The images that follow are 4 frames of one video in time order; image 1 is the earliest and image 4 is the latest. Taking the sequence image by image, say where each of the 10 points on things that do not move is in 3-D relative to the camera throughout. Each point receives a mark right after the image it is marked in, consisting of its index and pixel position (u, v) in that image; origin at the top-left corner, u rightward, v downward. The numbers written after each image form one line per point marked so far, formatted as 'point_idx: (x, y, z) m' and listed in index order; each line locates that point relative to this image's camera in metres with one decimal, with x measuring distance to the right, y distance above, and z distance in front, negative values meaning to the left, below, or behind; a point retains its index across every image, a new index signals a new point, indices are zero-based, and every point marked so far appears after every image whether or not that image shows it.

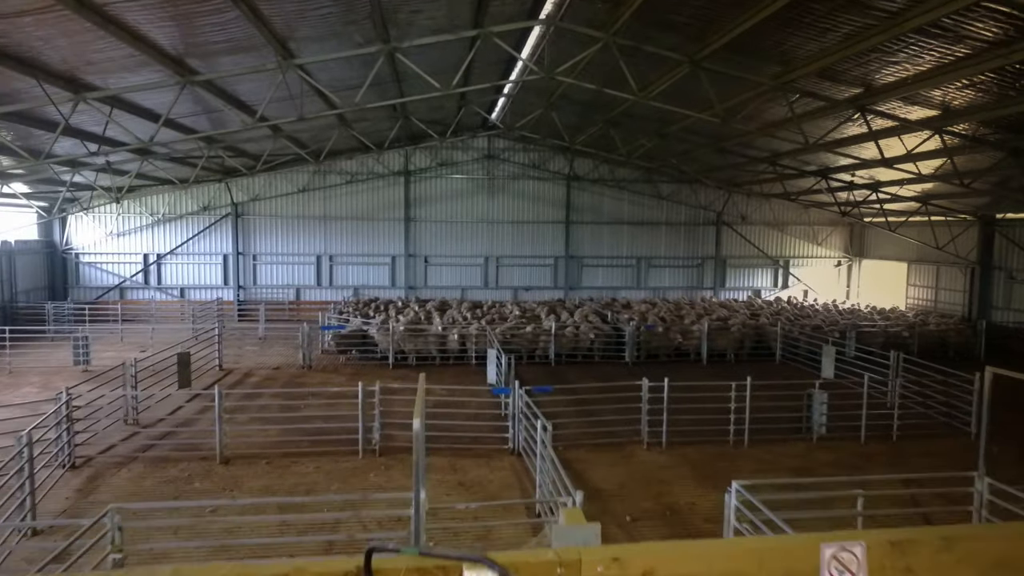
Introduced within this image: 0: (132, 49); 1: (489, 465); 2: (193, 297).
0: (-4.9, +3.1, +8.0) m
1: (-0.3, -2.2, +7.7) m
2: (-10.0, -0.3, +19.5) m
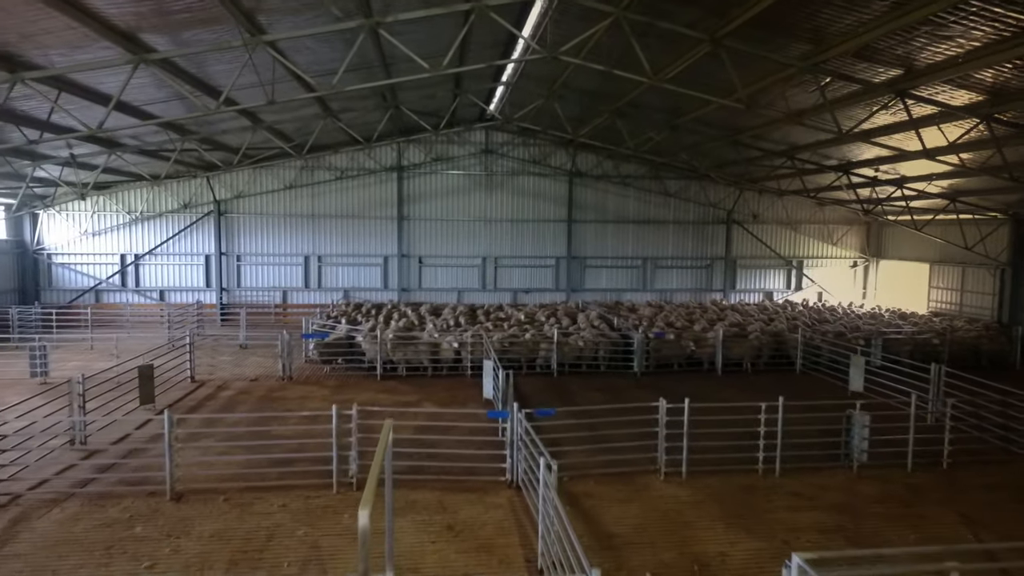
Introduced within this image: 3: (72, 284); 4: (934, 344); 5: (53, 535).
0: (-5.0, +3.0, +7.0) m
1: (-0.3, -2.3, +6.7) m
2: (-10.0, -0.4, +18.4) m
3: (-12.8, +0.1, +18.0) m
4: (+9.3, -1.2, +13.7) m
5: (-4.3, -2.3, +5.8) m
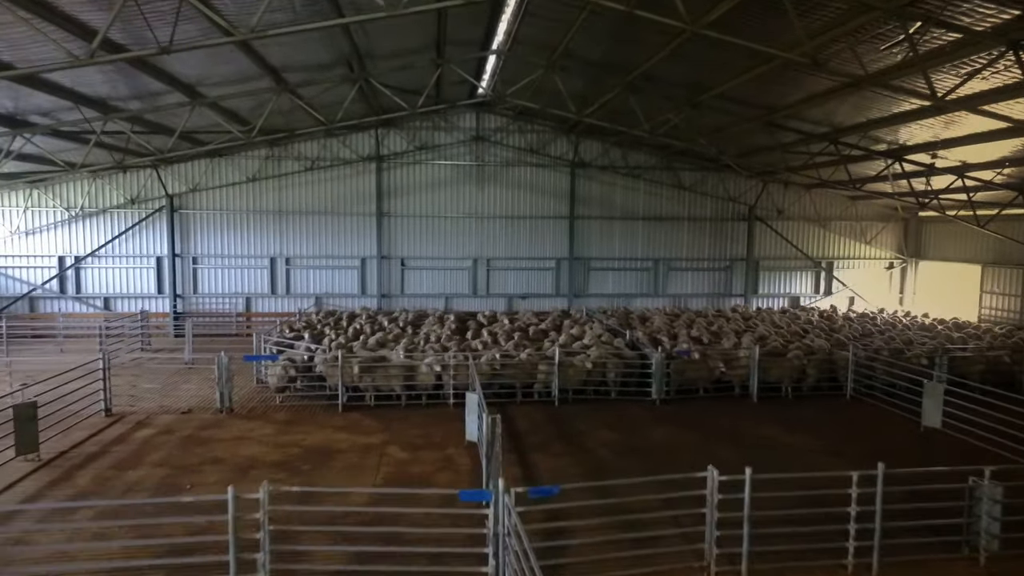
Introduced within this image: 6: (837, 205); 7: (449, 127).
0: (-5.1, +2.8, +4.7) m
1: (-0.4, -2.5, +4.4) m
2: (-10.2, -0.5, +16.1) m
3: (-12.9, -0.1, +15.7) m
4: (+9.2, -1.4, +11.5) m
5: (-4.4, -2.5, +3.6) m
6: (+9.6, +2.4, +18.3) m
7: (-1.7, +4.4, +16.8) m
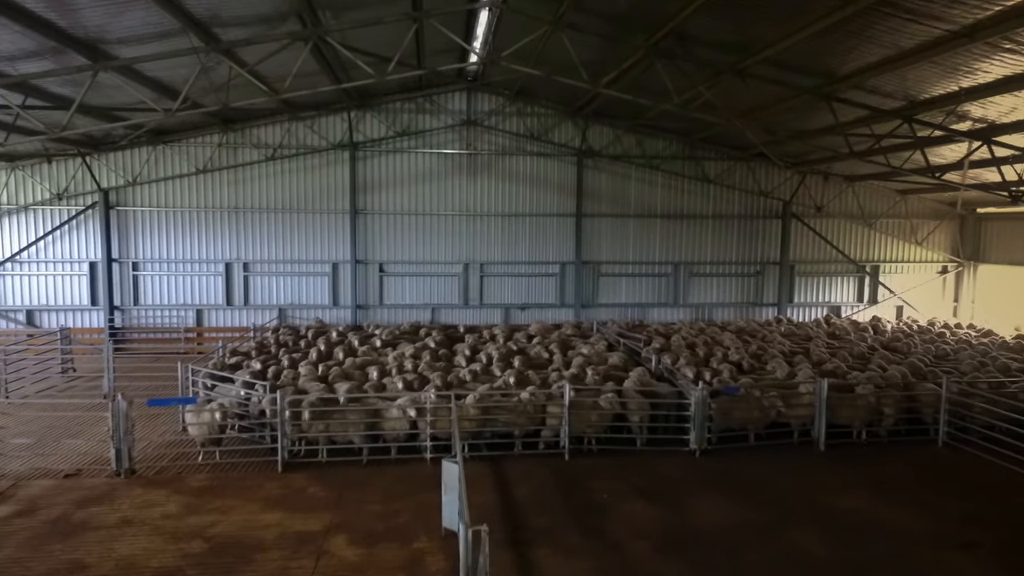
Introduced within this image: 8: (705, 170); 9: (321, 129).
0: (-5.1, +2.6, +2.2) m
1: (-0.5, -2.7, +2.0) m
2: (-10.2, -0.8, +13.7) m
3: (-13.0, -0.3, +13.2) m
4: (+9.1, -1.6, +9.0) m
5: (-4.5, -2.8, +1.1) m
6: (+9.5, +2.2, +15.8) m
7: (-1.8, +4.2, +14.4) m
8: (+4.8, +2.9, +15.2) m
9: (-4.4, +3.6, +14.1) m
